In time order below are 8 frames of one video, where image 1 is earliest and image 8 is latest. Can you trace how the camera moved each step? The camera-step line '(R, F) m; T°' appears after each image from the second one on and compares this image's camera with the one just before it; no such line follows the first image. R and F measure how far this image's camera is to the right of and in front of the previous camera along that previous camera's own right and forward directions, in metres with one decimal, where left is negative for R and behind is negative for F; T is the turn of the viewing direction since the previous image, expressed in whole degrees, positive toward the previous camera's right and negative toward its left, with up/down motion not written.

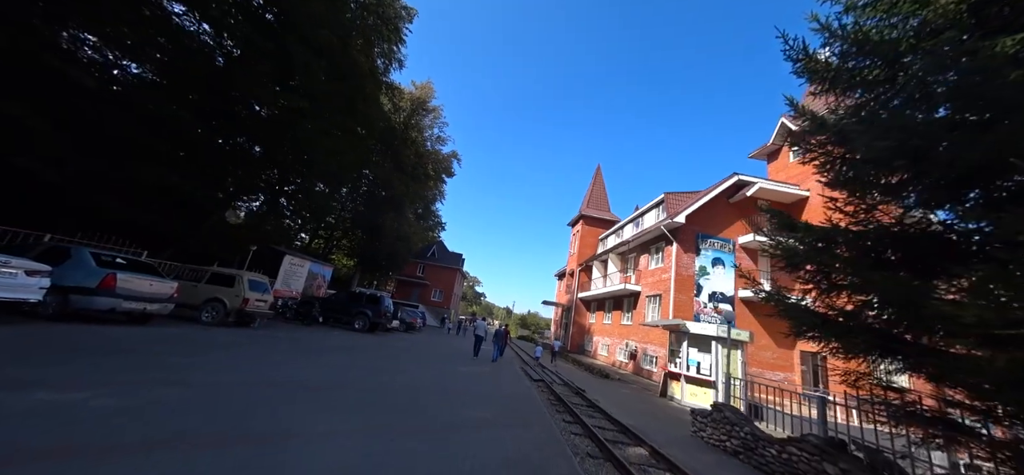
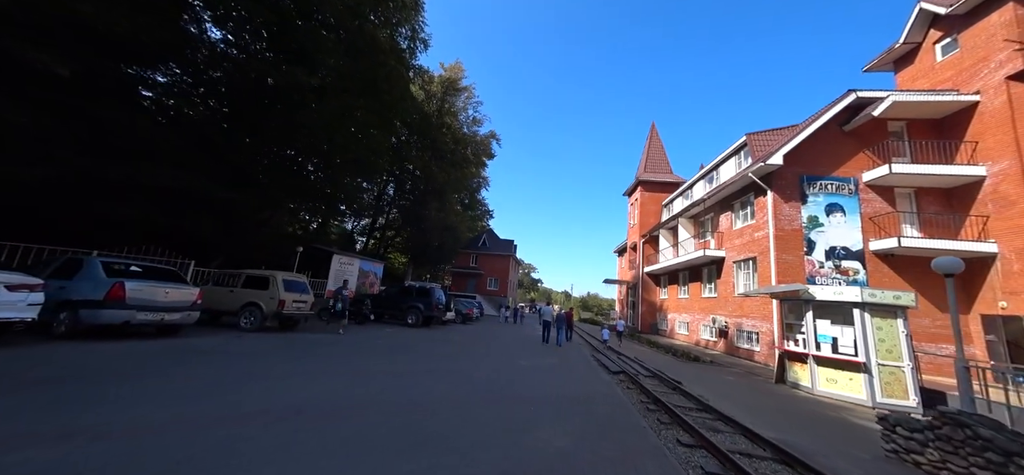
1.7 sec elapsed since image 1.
(-0.2, +1.9) m; -8°
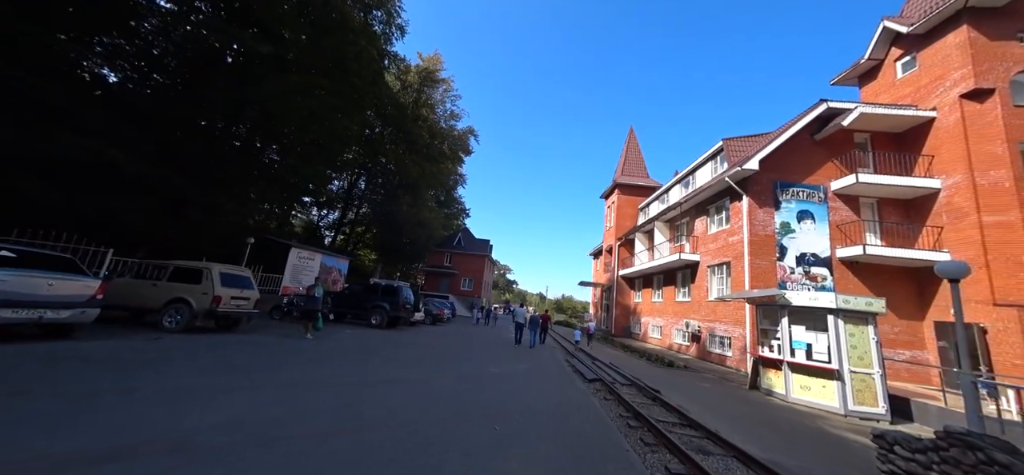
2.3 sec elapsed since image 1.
(+0.1, +0.6) m; +4°
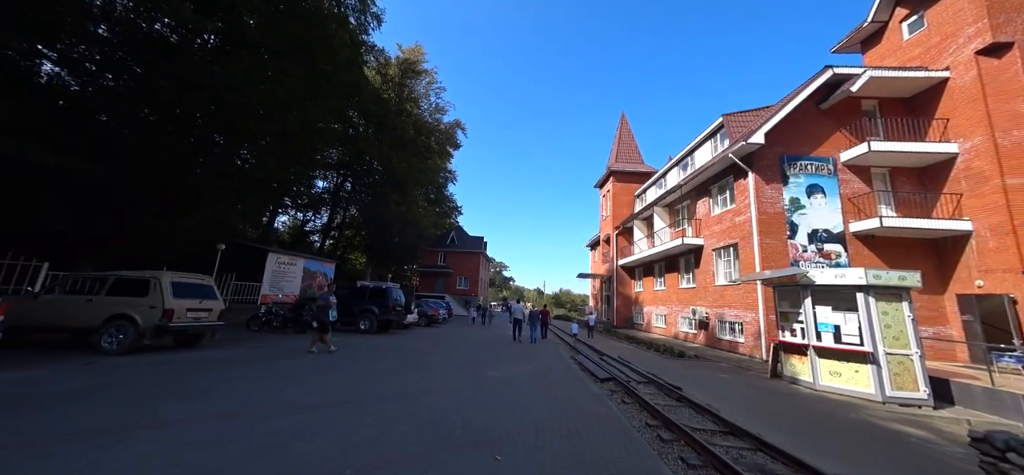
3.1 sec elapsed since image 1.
(0.0, +0.9) m; +1°
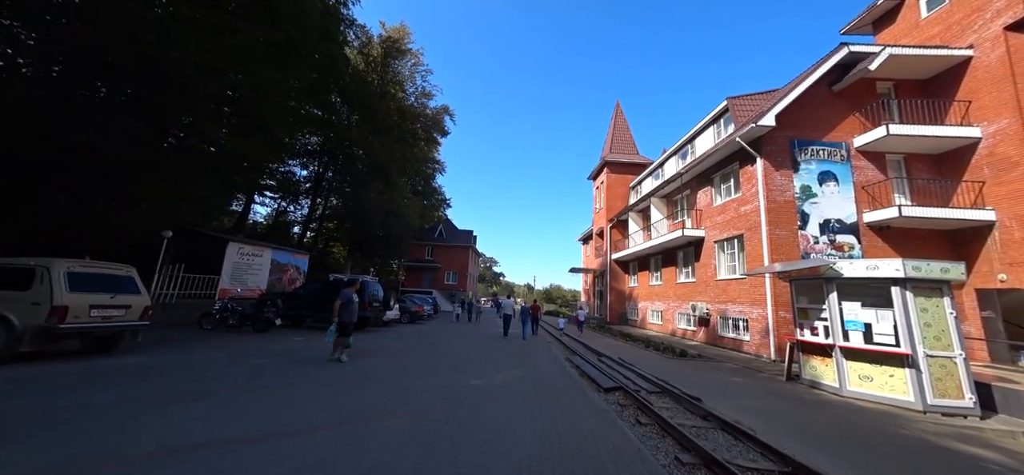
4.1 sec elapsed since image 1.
(0.0, +1.1) m; +2°
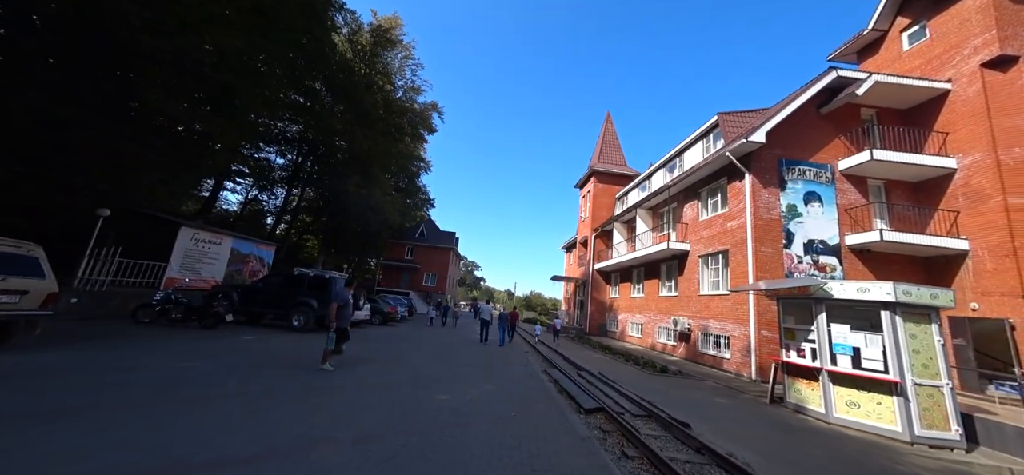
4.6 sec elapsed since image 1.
(0.0, +0.5) m; +3°
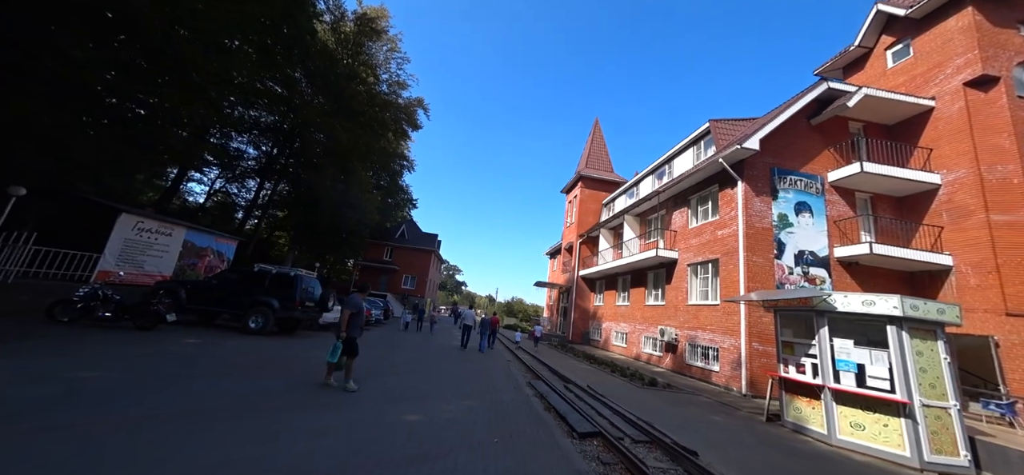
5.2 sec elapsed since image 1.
(-0.1, +0.7) m; +3°
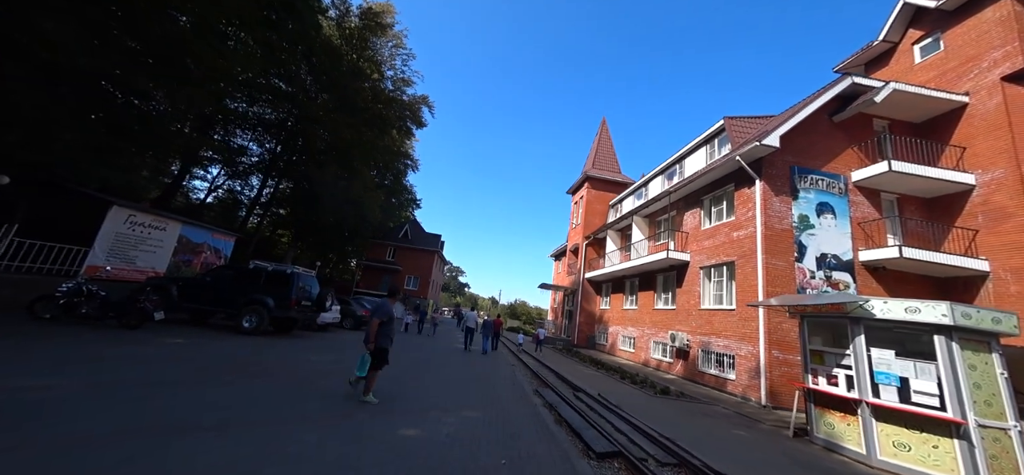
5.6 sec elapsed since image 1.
(-0.1, +0.5) m; -1°
